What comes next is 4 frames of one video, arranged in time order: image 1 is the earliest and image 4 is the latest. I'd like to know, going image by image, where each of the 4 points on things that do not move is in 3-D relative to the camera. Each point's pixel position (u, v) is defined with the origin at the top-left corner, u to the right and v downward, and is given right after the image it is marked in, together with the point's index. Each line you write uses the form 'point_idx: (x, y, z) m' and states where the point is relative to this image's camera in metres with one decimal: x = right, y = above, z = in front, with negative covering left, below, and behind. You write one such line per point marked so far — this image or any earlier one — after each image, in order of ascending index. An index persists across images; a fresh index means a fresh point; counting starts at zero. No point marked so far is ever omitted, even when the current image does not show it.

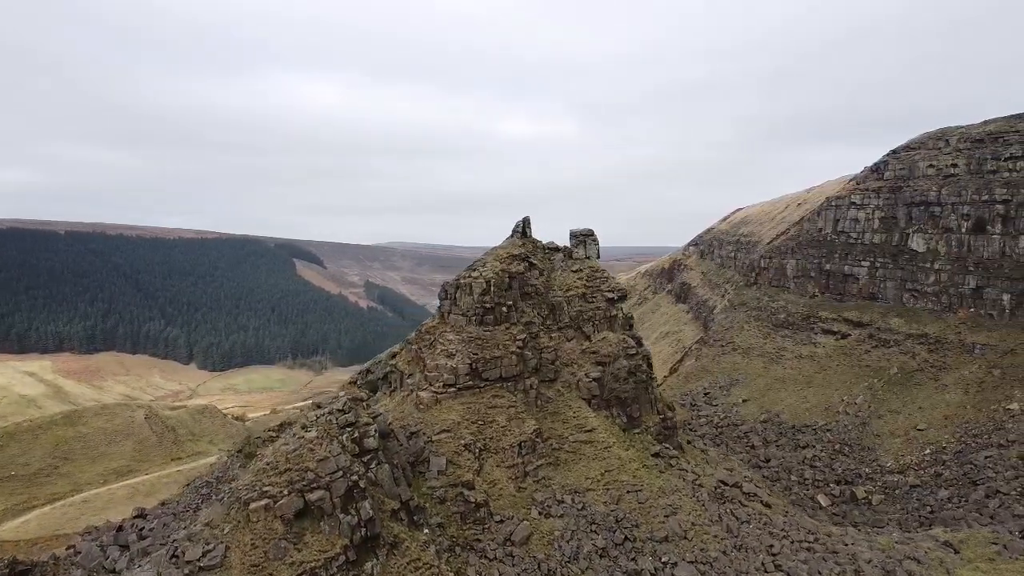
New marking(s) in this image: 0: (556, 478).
0: (+1.5, -6.1, +17.8) m
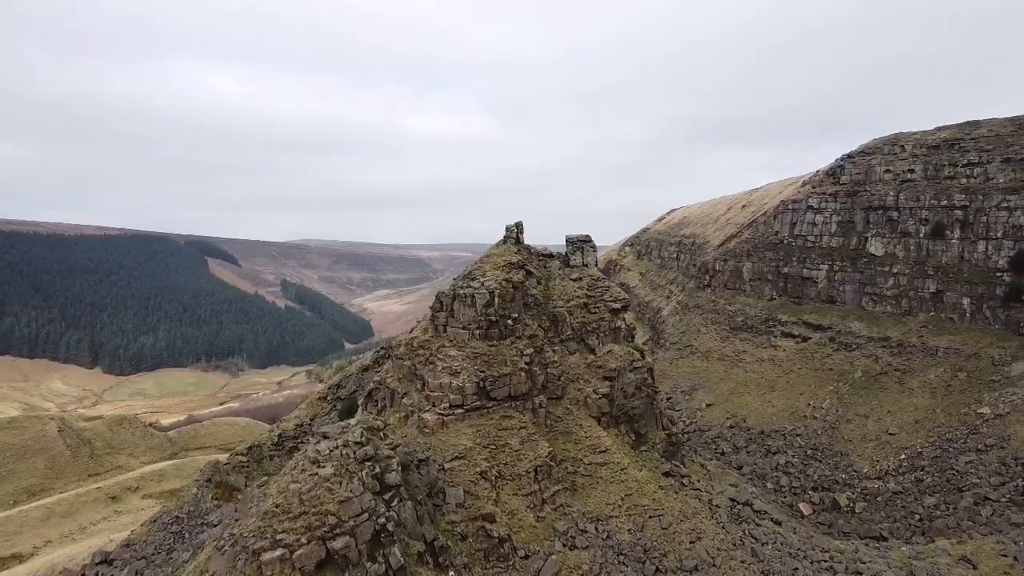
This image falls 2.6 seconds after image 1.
0: (+1.9, -6.5, +16.5) m
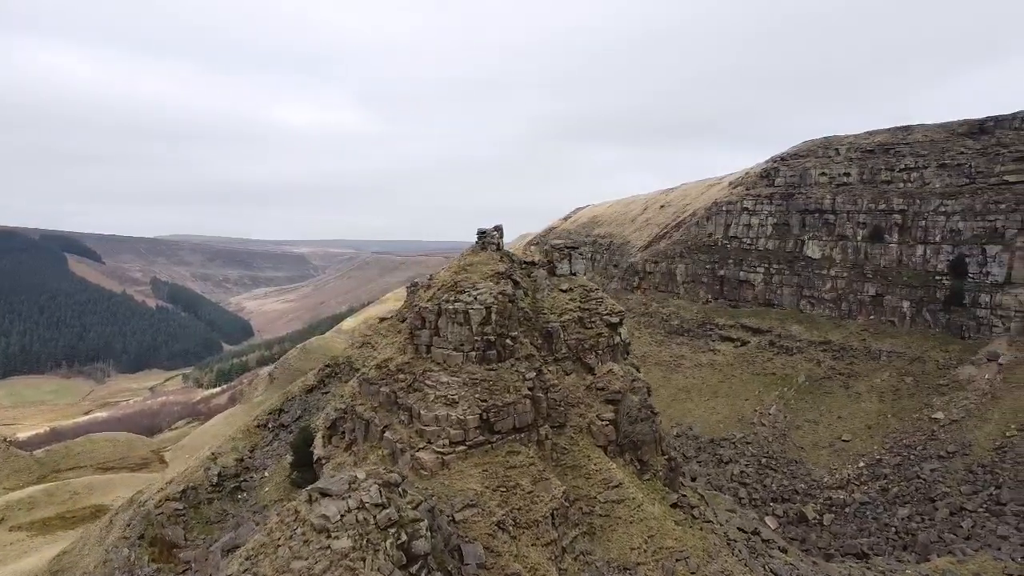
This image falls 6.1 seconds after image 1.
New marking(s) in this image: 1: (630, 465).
0: (+2.2, -6.9, +14.5) m
1: (+3.9, -5.7, +17.8) m
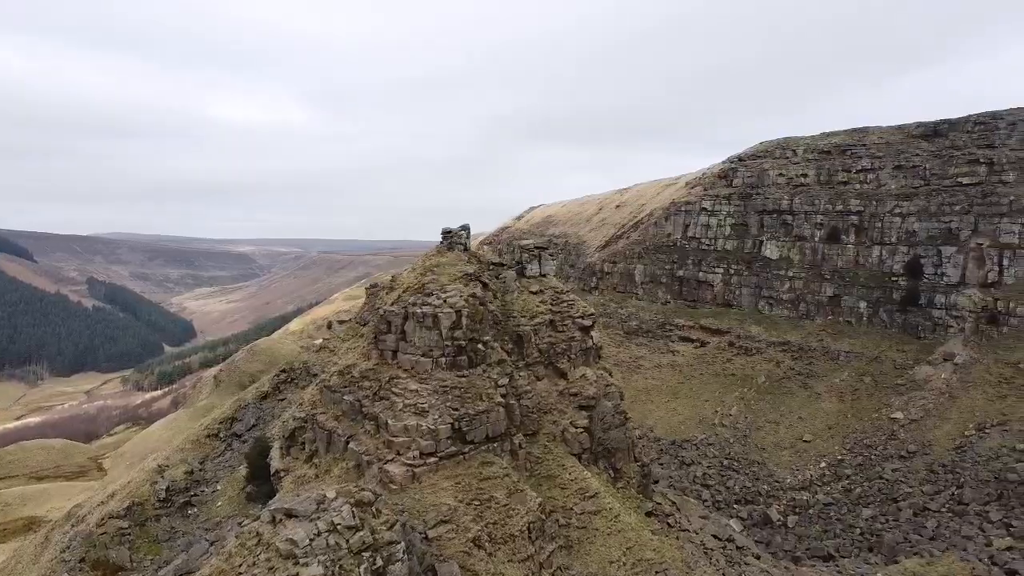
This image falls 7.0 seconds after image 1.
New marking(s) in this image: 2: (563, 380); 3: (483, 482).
0: (+1.5, -7.0, +13.6) m
1: (+2.9, -5.8, +17.1) m
2: (+1.7, -3.0, +18.0) m
3: (-0.8, -4.9, +13.7) m
